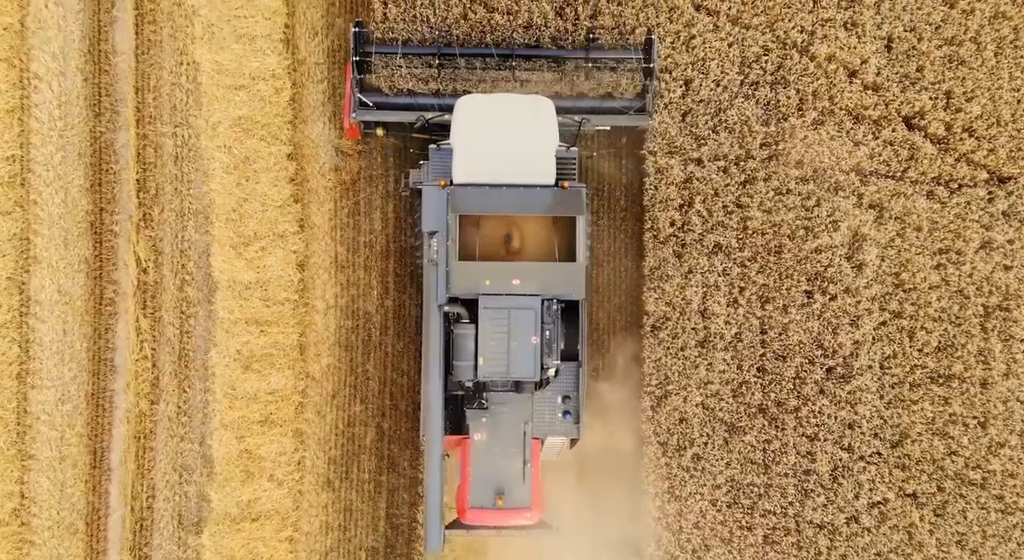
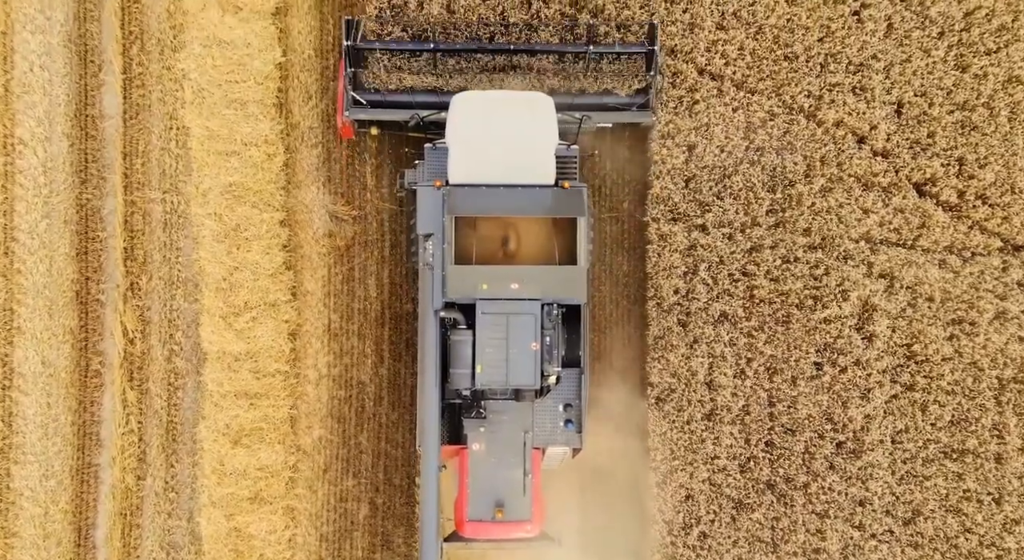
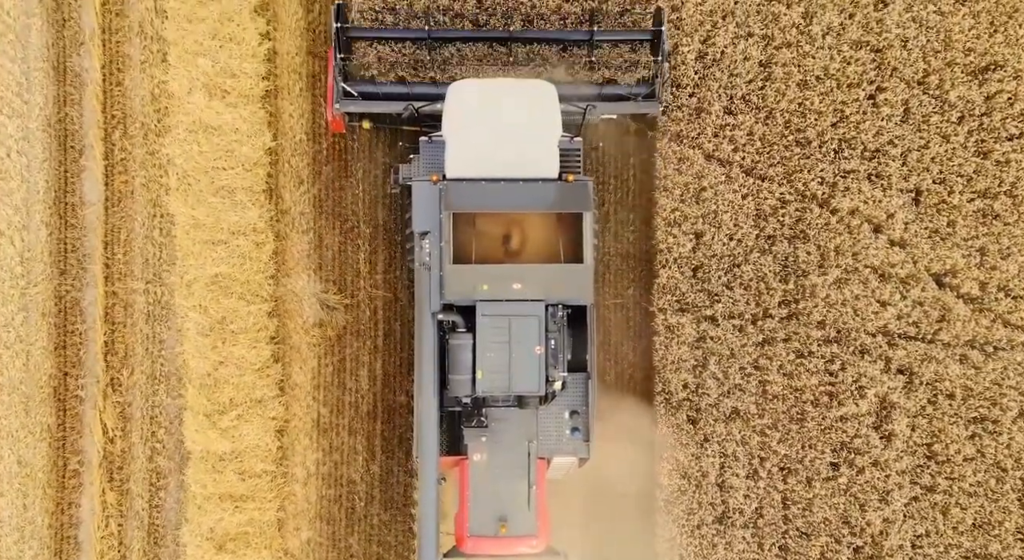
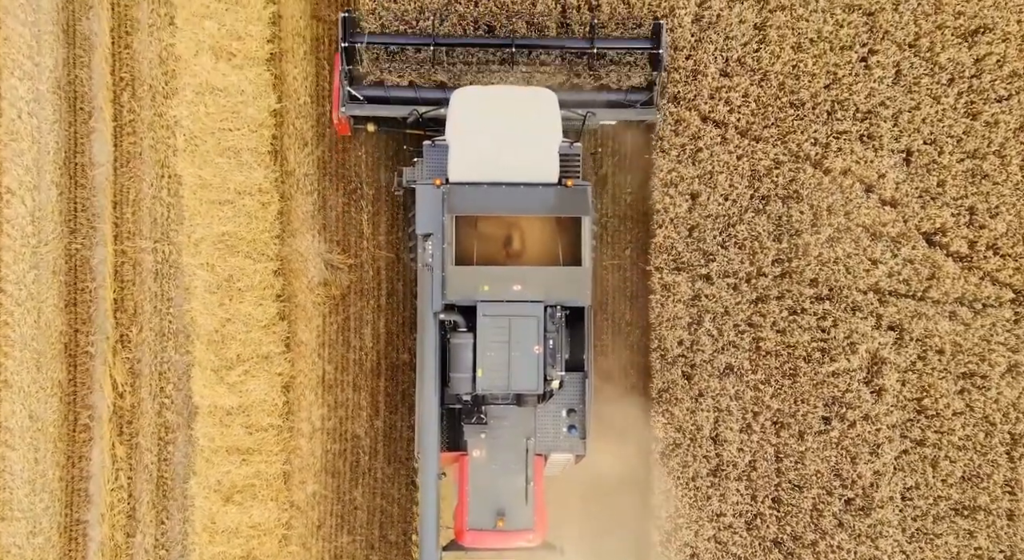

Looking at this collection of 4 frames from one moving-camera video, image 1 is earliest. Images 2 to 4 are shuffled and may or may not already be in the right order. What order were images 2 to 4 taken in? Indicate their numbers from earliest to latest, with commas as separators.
2, 4, 3
